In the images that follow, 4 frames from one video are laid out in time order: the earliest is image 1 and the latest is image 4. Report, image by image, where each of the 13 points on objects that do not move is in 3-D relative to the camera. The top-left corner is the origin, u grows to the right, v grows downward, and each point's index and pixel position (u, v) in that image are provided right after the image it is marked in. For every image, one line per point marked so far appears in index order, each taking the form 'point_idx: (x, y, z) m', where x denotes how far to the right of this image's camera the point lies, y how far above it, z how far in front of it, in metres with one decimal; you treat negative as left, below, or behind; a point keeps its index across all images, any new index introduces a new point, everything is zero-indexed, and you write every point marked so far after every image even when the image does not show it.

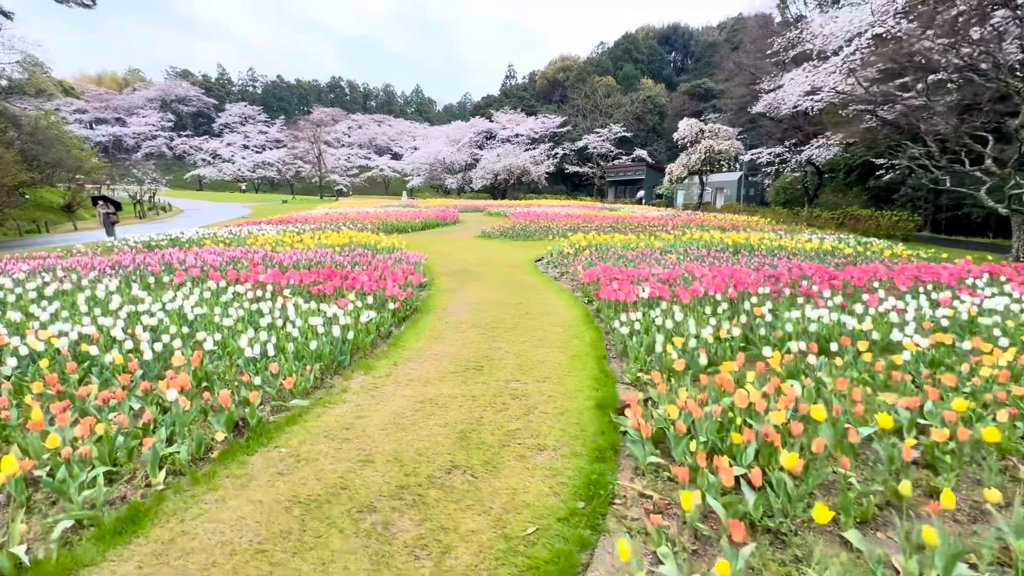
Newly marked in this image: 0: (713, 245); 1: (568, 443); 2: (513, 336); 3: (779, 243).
0: (+3.4, +0.7, +8.4) m
1: (+0.3, -0.8, +2.5) m
2: (0.0, -0.4, +4.2) m
3: (+4.9, +0.8, +9.0) m
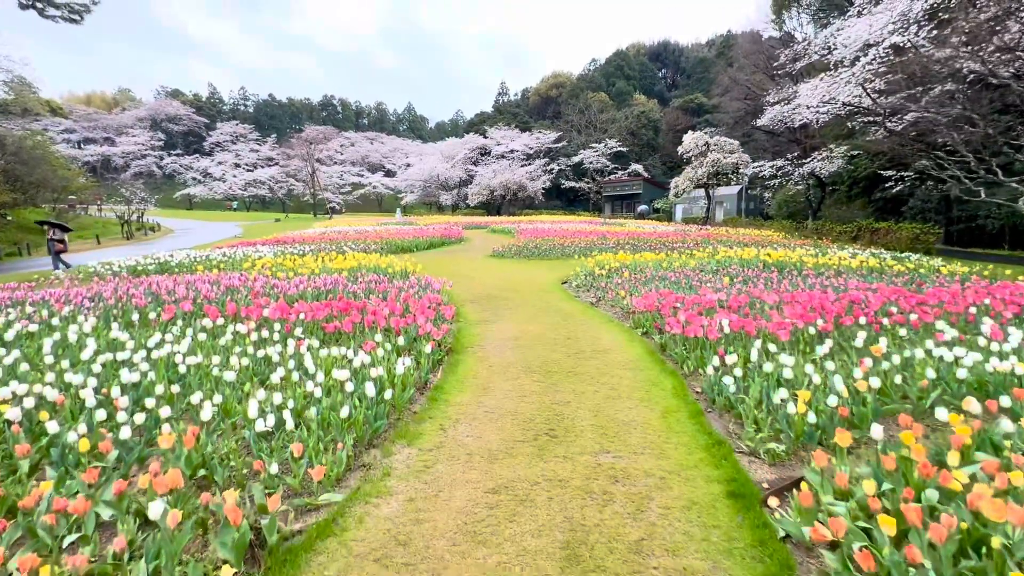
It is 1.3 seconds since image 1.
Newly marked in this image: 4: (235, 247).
0: (+3.8, +0.4, +7.7) m
1: (+0.8, -1.0, +1.8) m
2: (+0.5, -0.7, +3.4) m
3: (+5.2, +0.5, +8.4) m
4: (-7.1, +1.1, +12.7) m
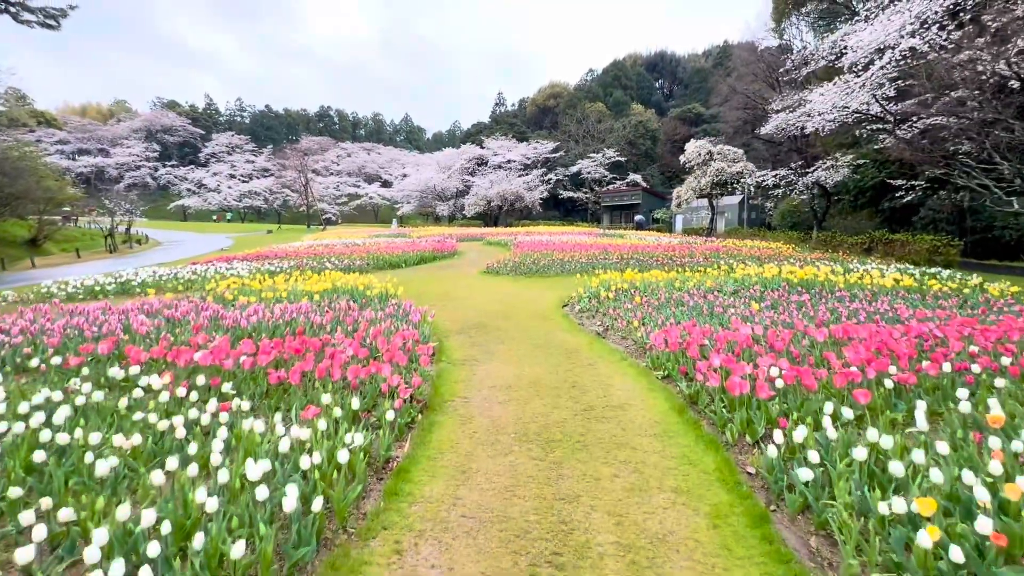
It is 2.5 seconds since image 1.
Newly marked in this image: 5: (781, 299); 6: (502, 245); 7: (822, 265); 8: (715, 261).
0: (+3.7, +0.1, +6.9) m
1: (+0.7, -1.2, +0.9) m
2: (+0.4, -0.9, +2.6) m
3: (+5.1, +0.2, +7.6) m
4: (-7.2, +0.6, +11.8) m
5: (+3.2, -0.1, +5.7) m
6: (-0.3, +1.4, +16.3) m
7: (+6.0, +0.4, +9.5) m
8: (+4.1, +0.5, +9.8) m
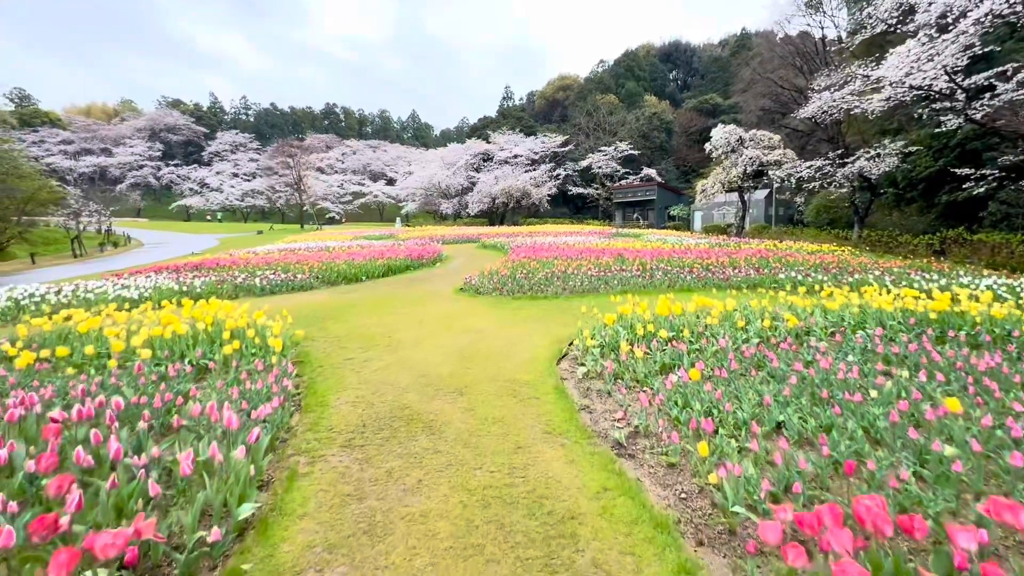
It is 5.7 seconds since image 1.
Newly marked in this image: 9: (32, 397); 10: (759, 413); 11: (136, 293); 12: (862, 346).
0: (+3.4, -0.3, +4.3) m
1: (+0.3, -1.6, -1.6) m
2: (0.0, -1.3, +0.1) m
3: (+4.9, -0.2, +5.0) m
4: (-7.4, +0.3, +9.5) m
5: (+2.8, -0.5, +3.1) m
6: (-0.4, +1.1, +13.7) m
7: (+5.8, +0.1, +6.8) m
8: (+3.8, +0.2, +7.1) m
9: (-2.6, -0.6, +2.7) m
10: (+1.3, -0.6, +2.6) m
11: (-5.2, -0.1, +6.6) m
12: (+2.7, -0.4, +3.7) m
